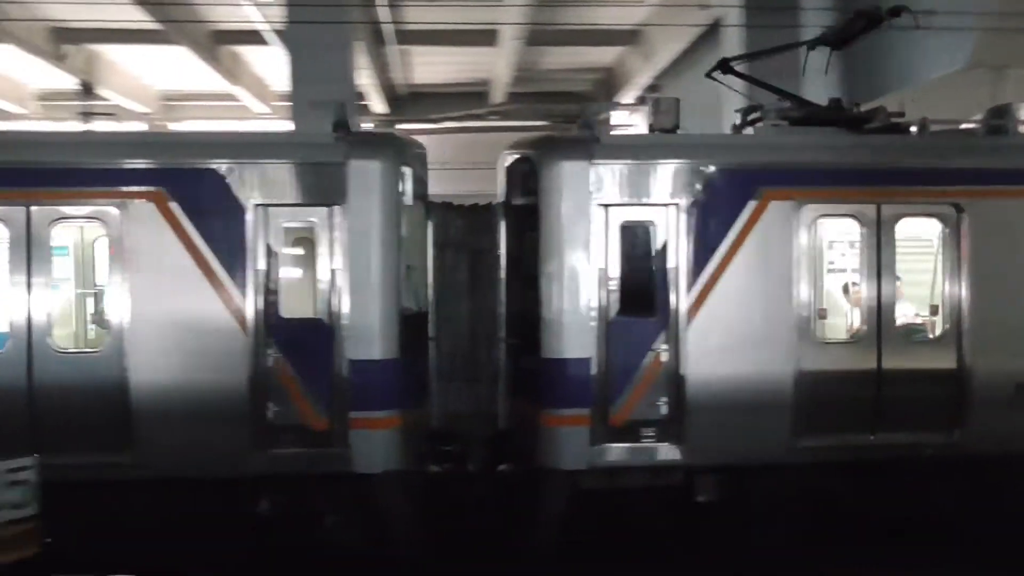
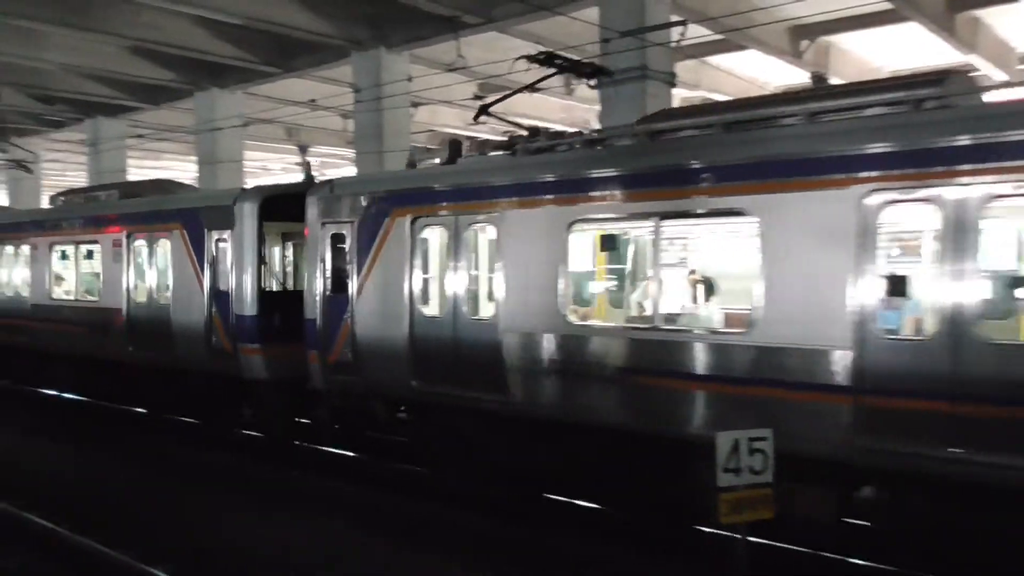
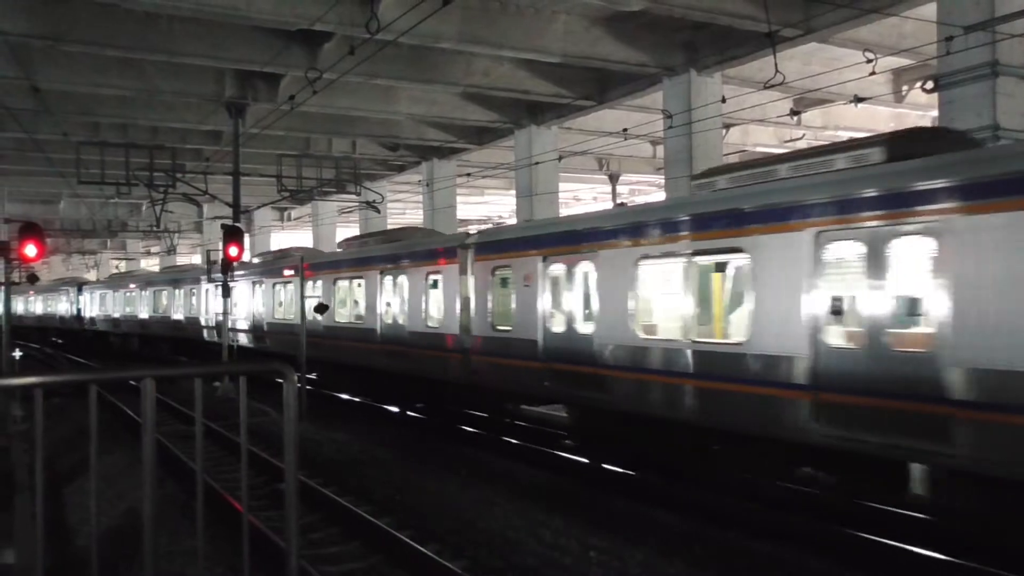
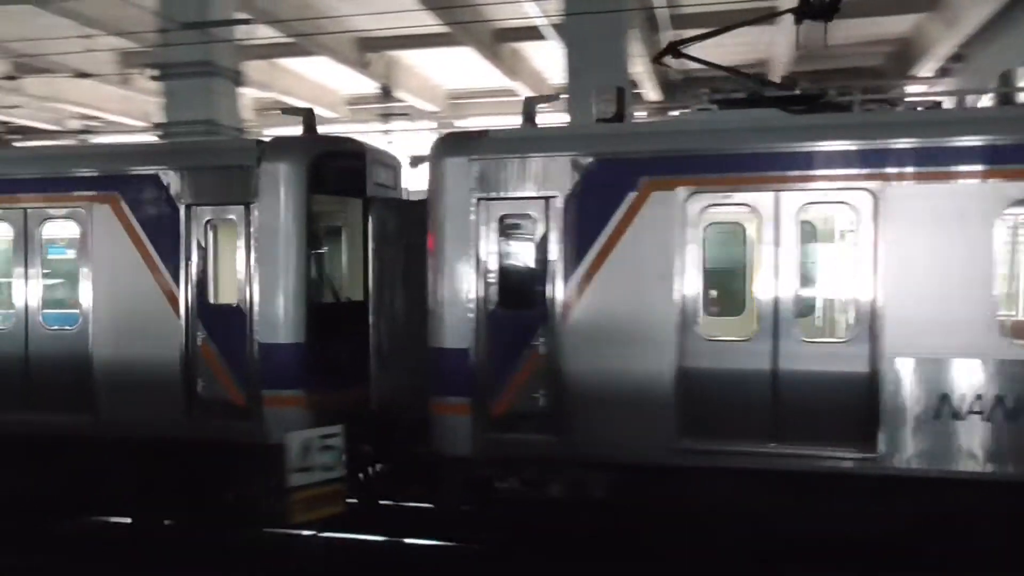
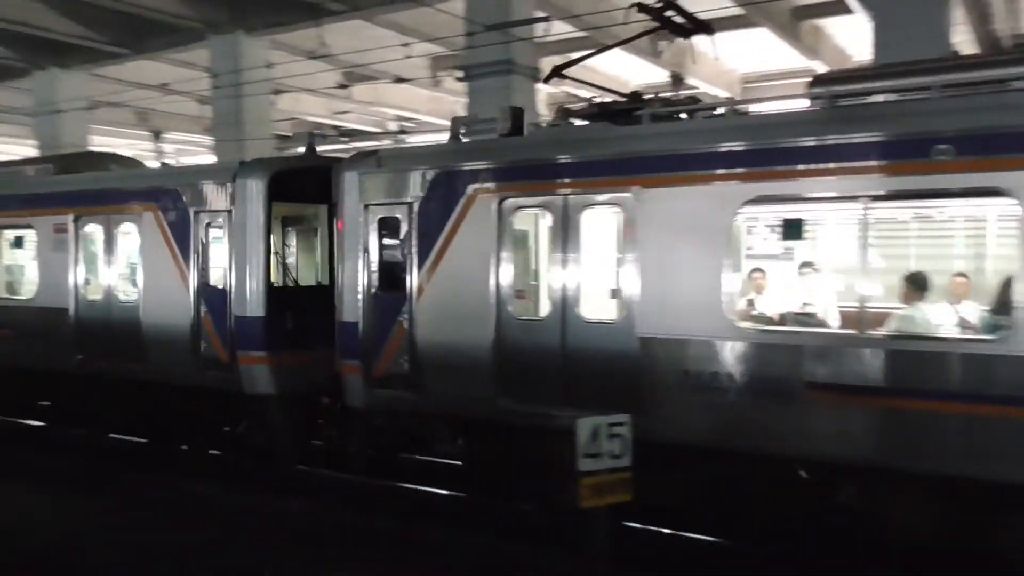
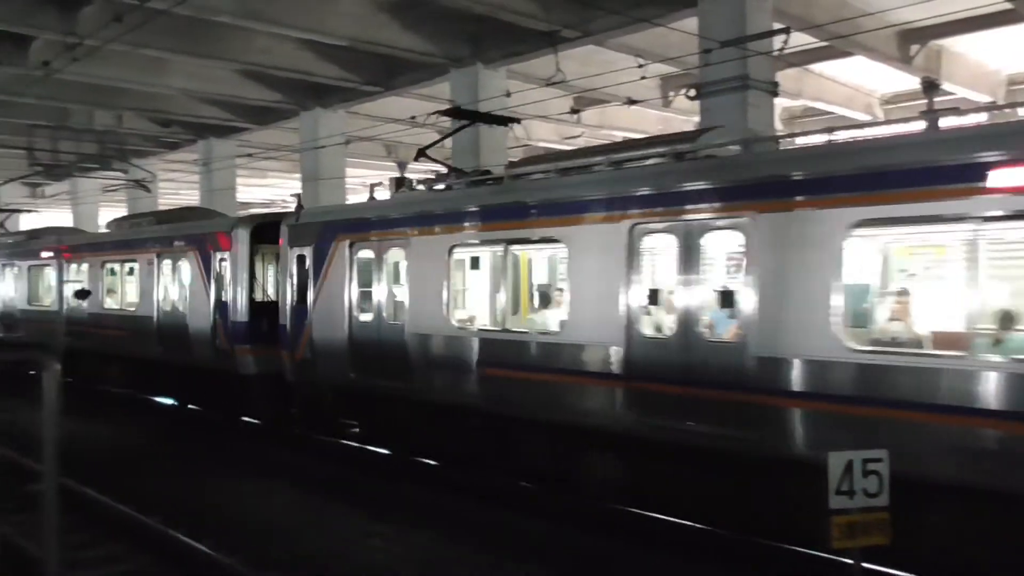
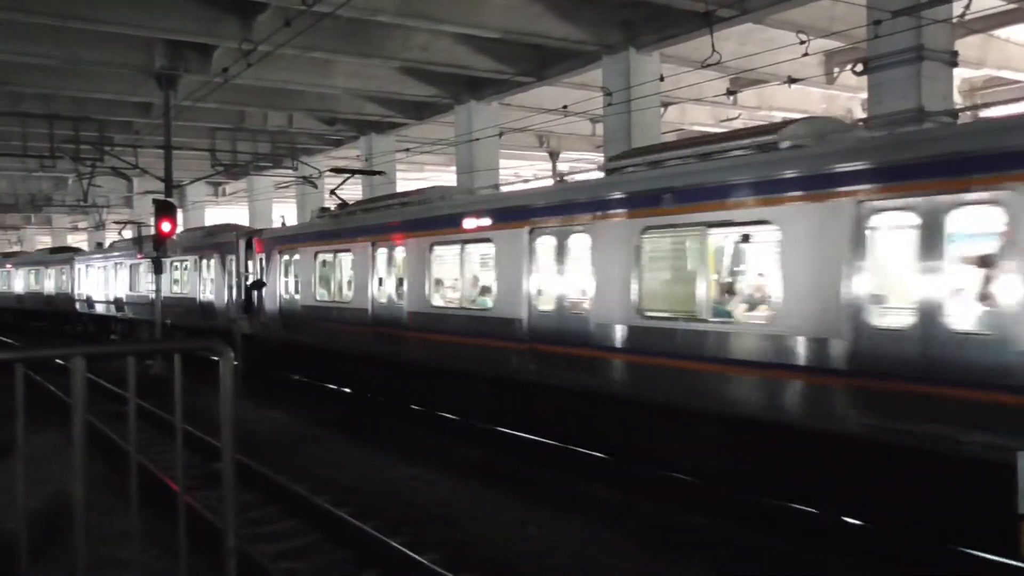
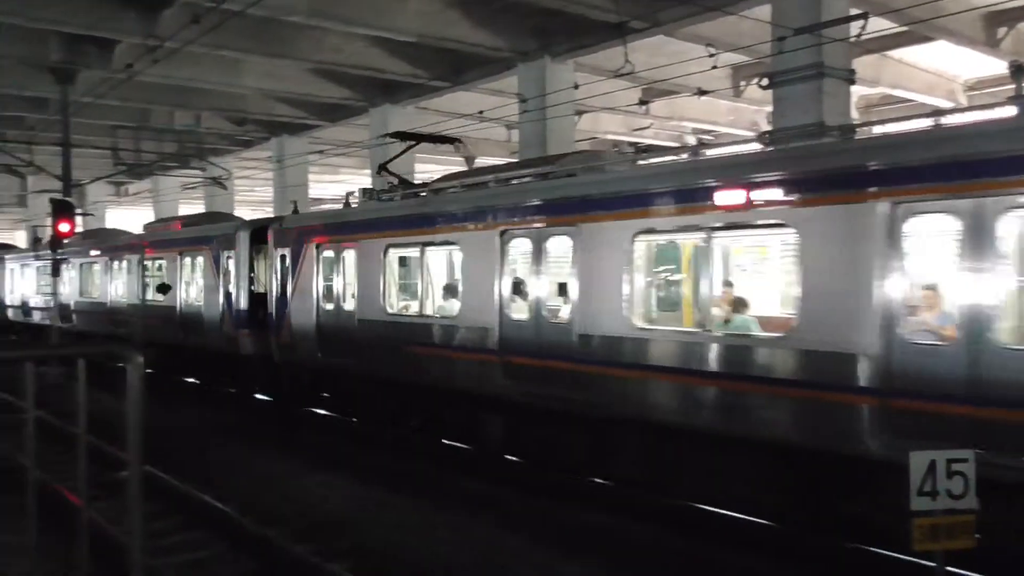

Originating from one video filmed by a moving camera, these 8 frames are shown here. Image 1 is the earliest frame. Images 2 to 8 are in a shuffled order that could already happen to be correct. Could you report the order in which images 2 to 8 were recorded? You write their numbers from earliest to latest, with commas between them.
4, 5, 2, 6, 8, 7, 3
